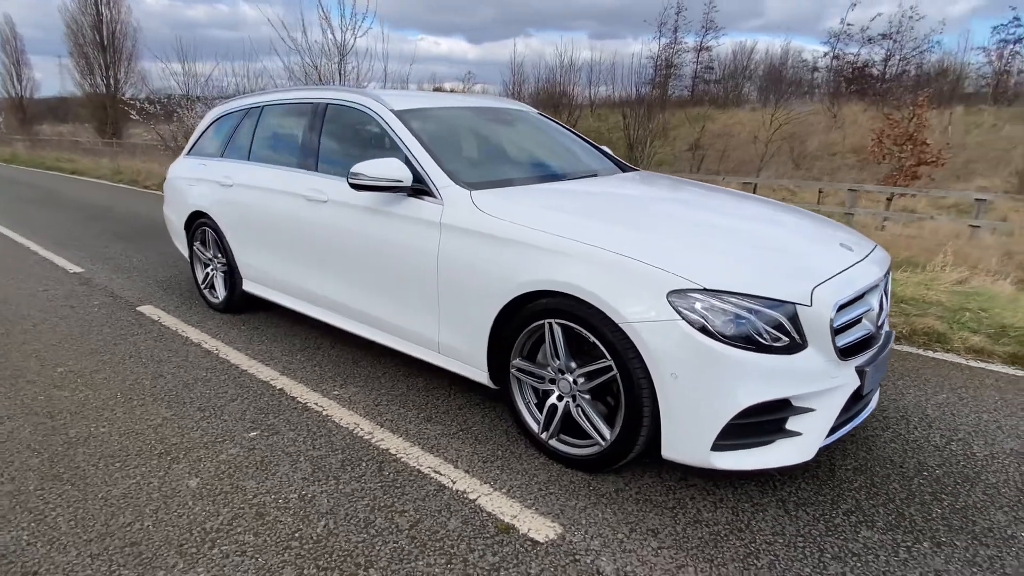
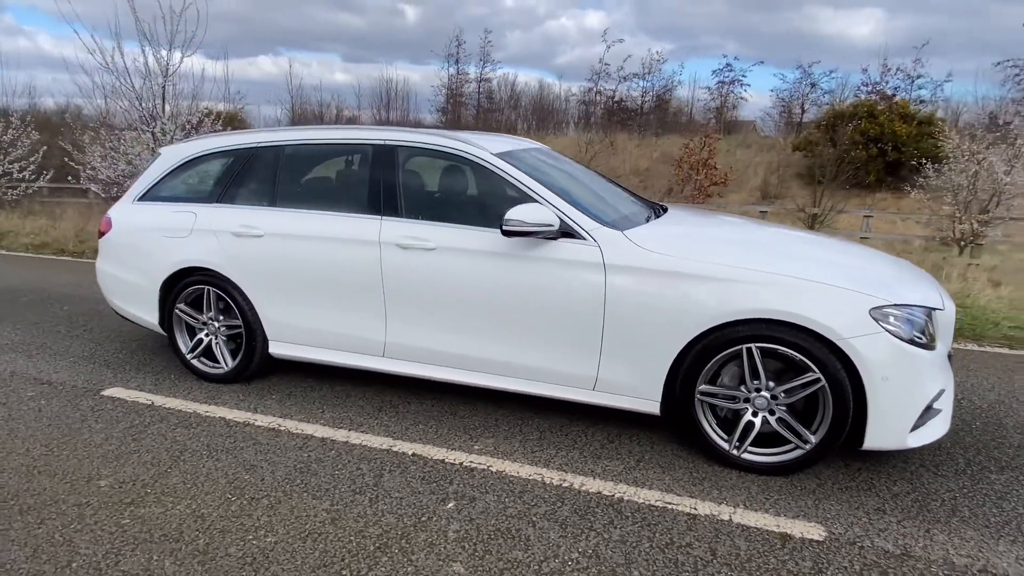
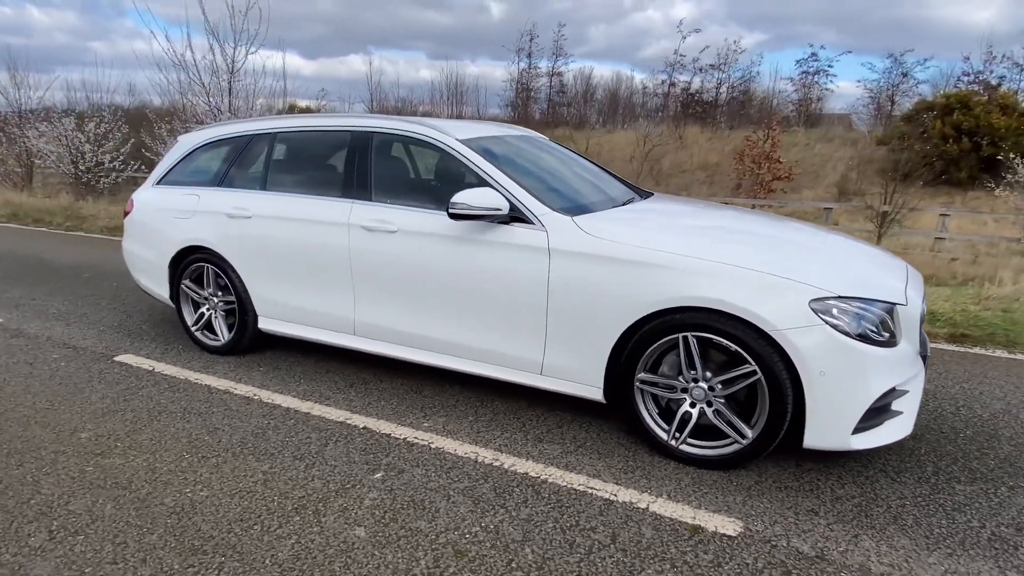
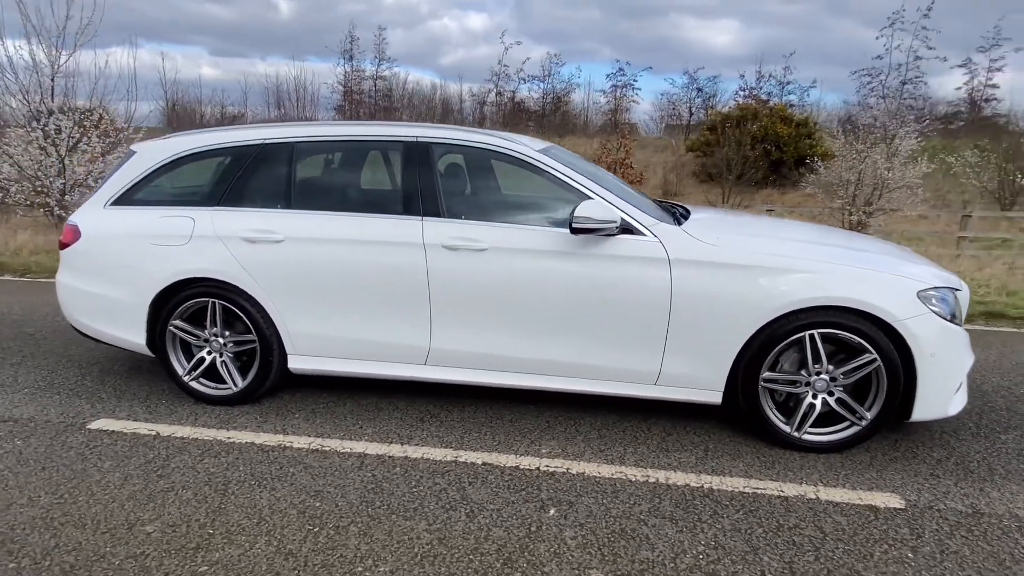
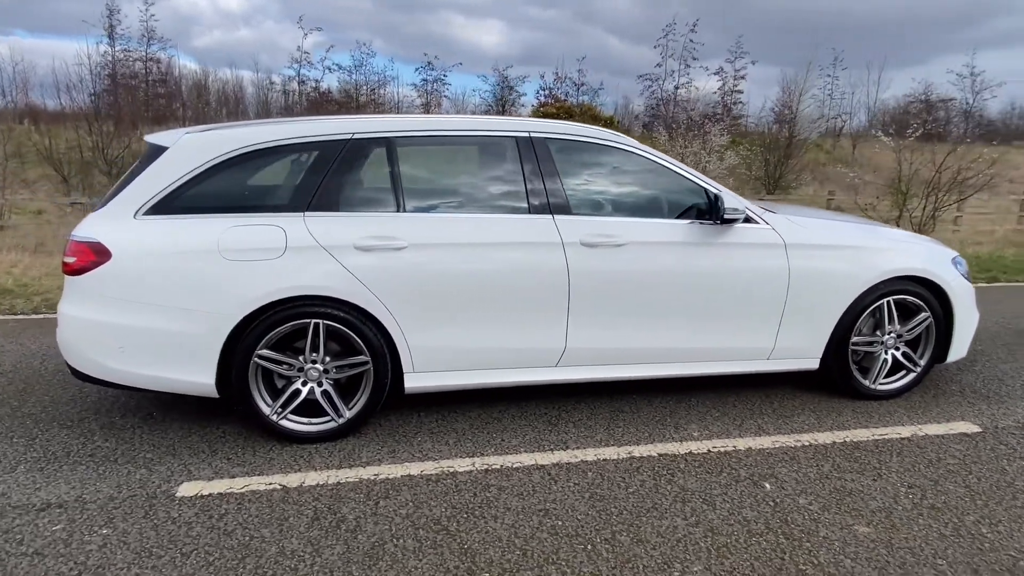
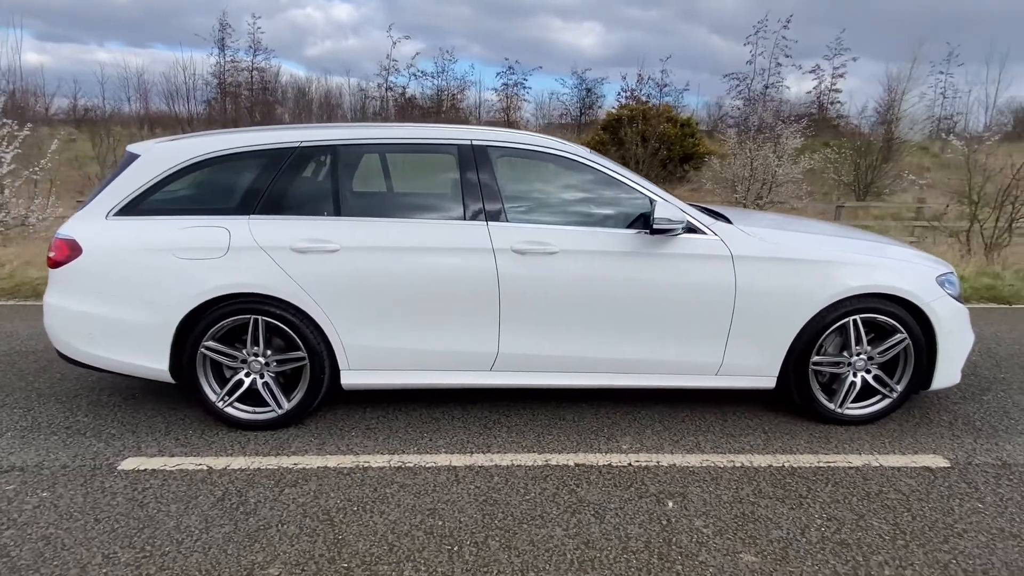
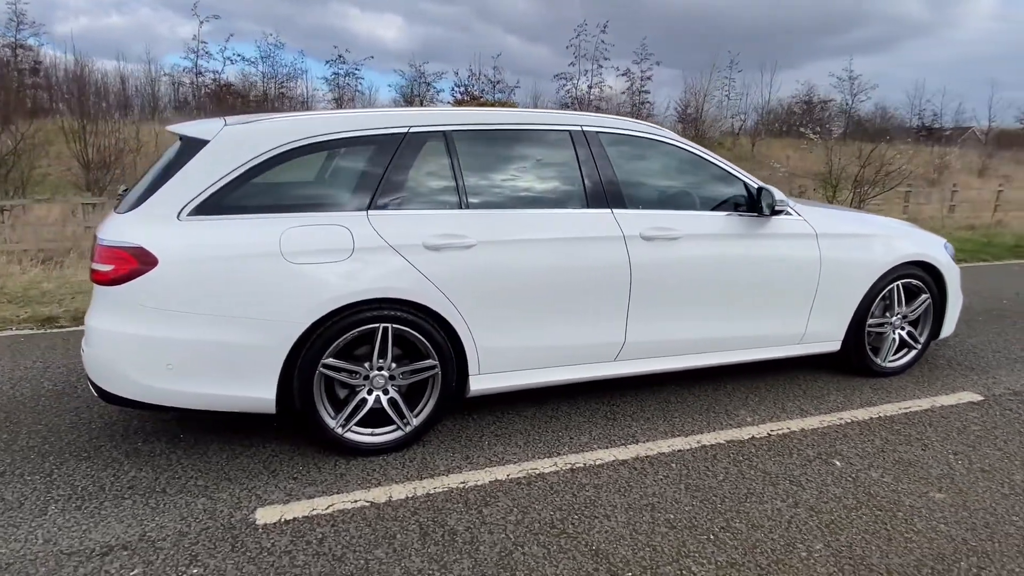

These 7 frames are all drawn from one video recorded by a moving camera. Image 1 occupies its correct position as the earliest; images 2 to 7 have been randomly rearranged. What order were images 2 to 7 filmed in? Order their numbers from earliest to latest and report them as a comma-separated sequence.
3, 2, 4, 6, 5, 7
